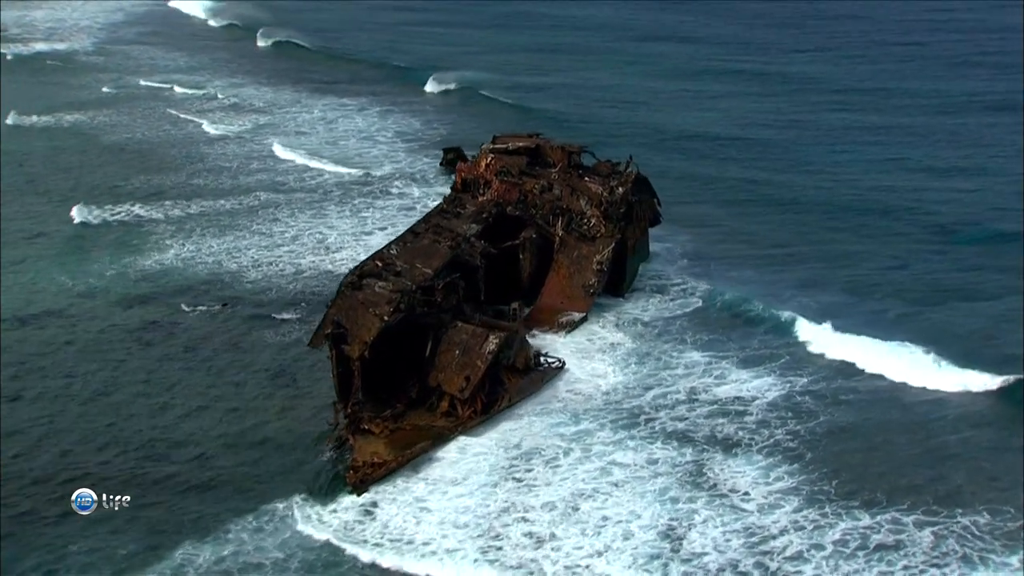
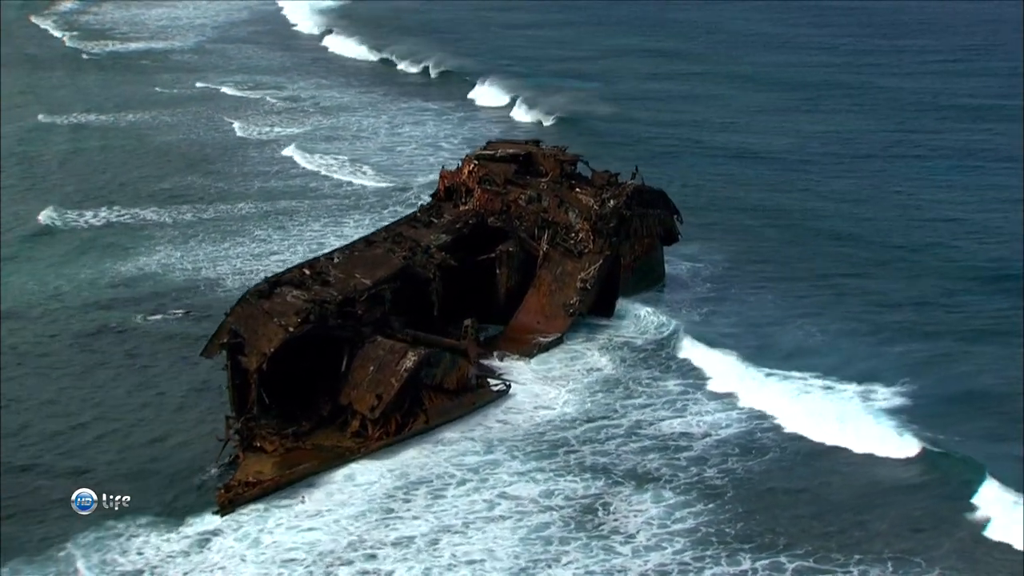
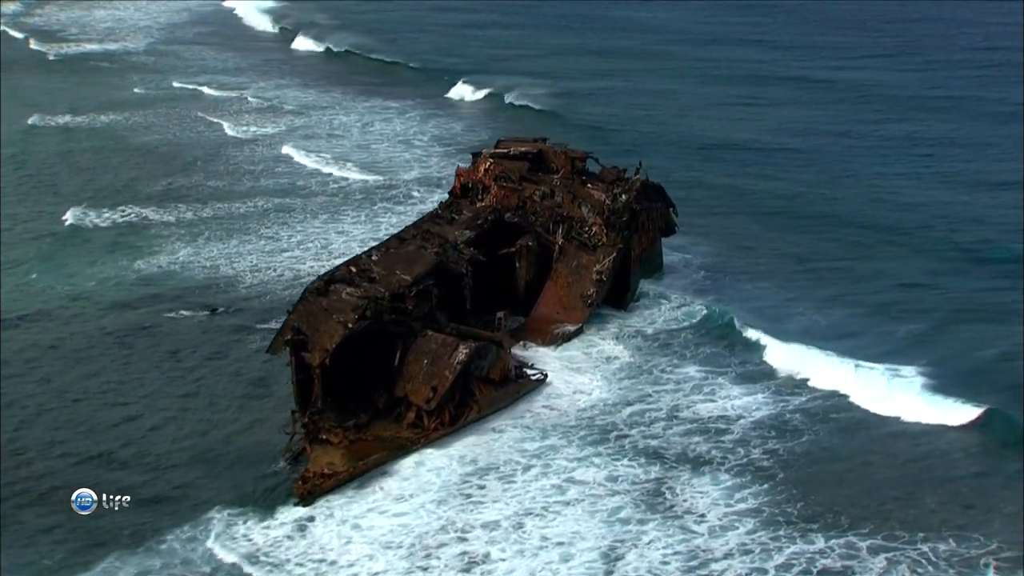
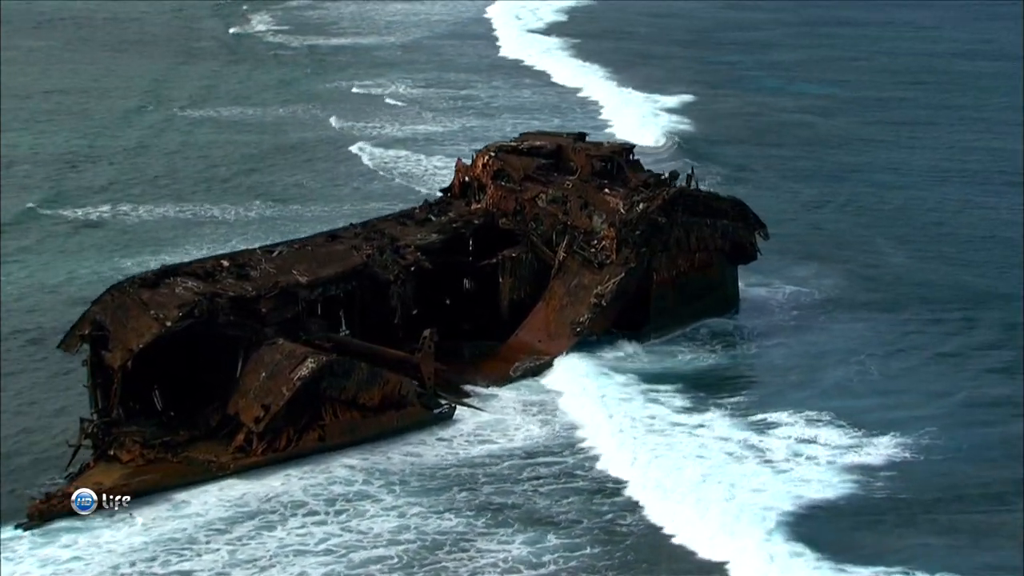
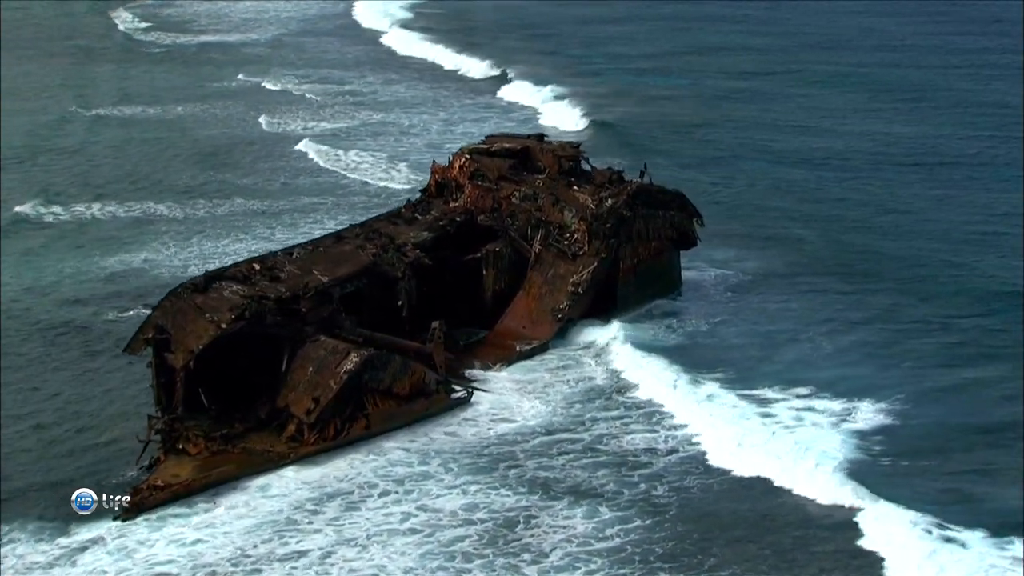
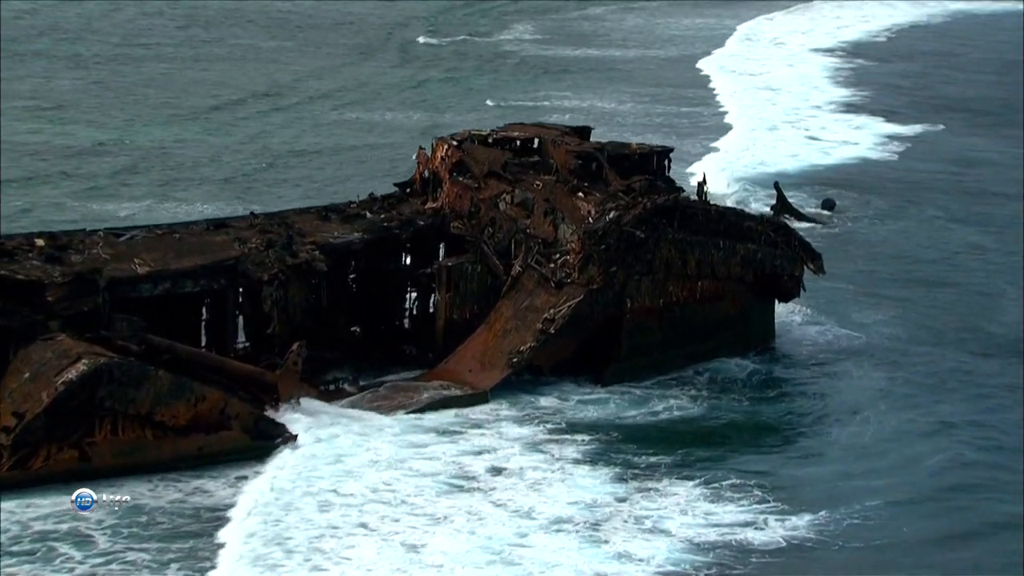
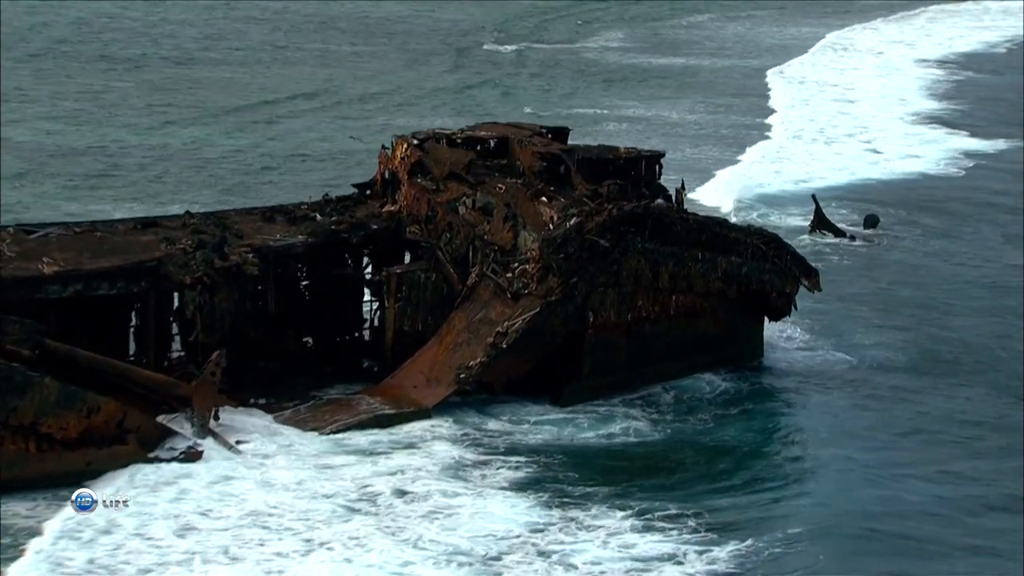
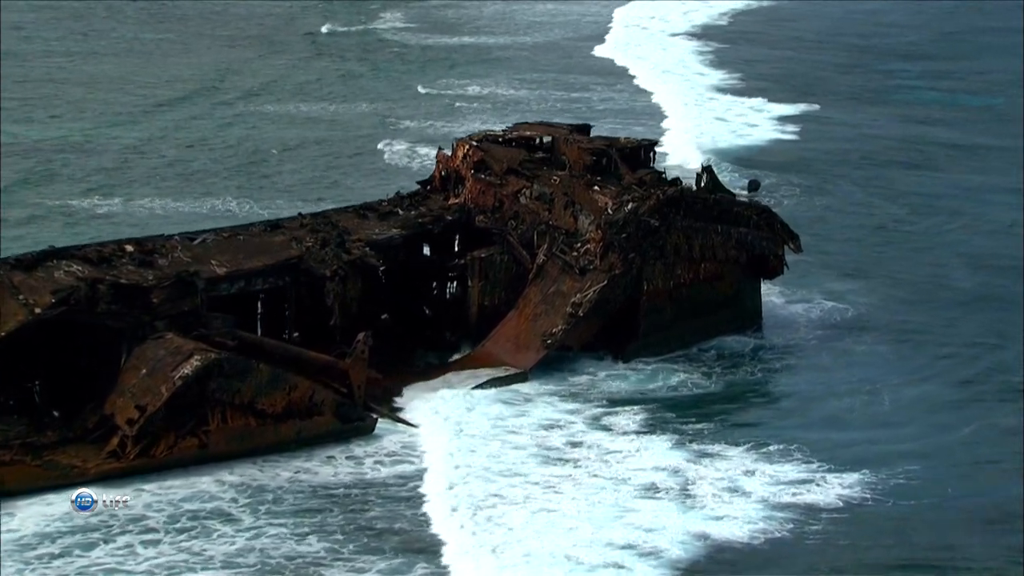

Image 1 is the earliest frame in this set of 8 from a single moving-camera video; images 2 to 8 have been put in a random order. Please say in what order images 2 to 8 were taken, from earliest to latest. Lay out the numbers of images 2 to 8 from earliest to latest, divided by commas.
3, 2, 5, 4, 8, 6, 7
